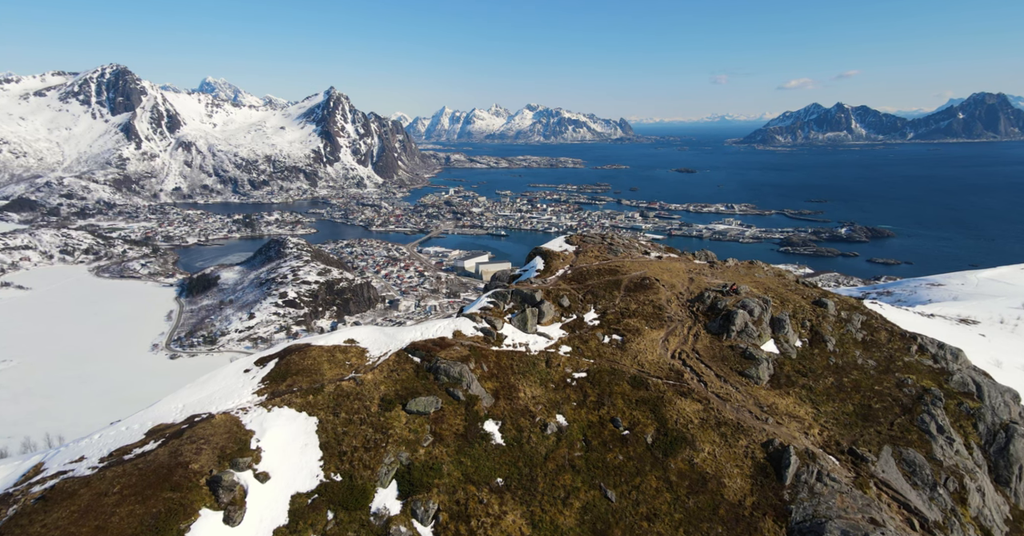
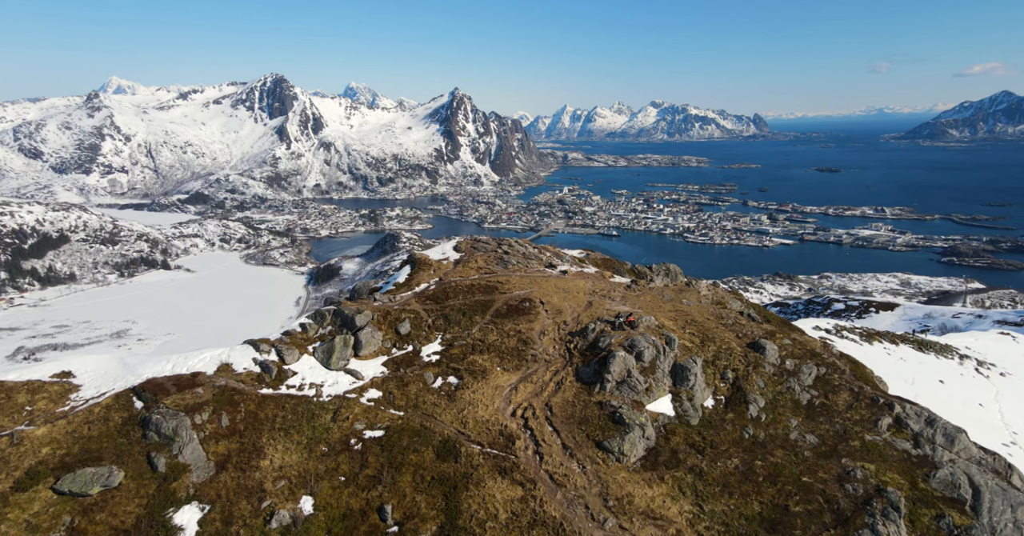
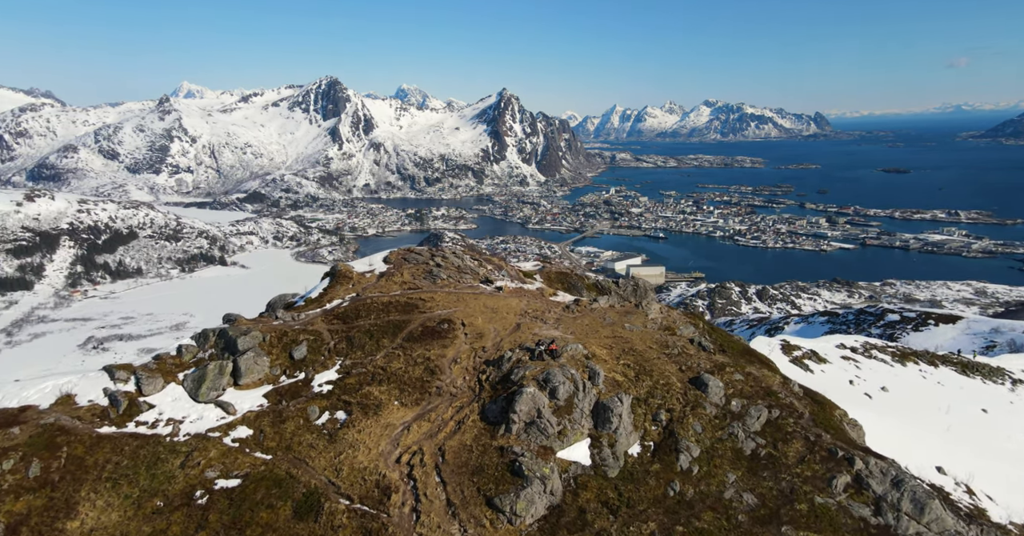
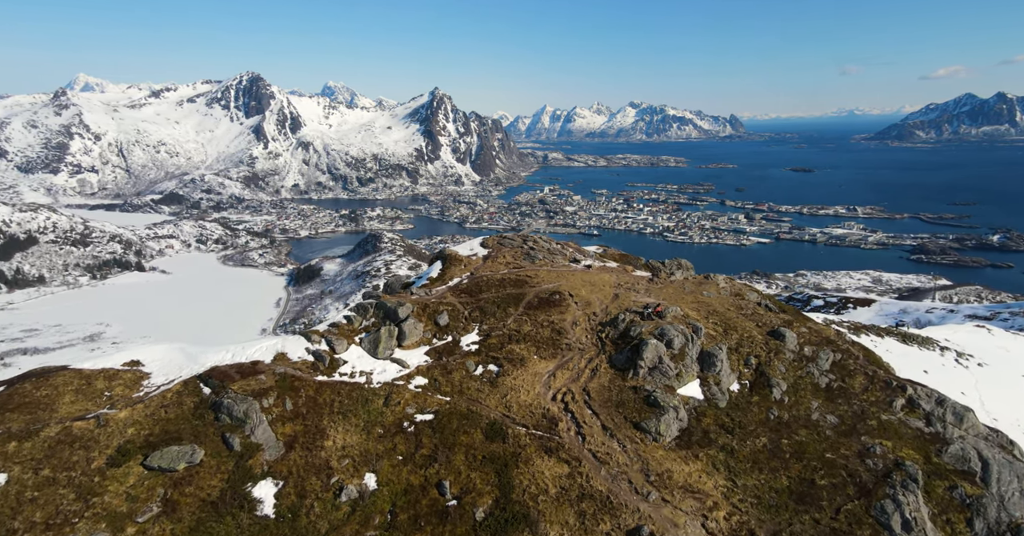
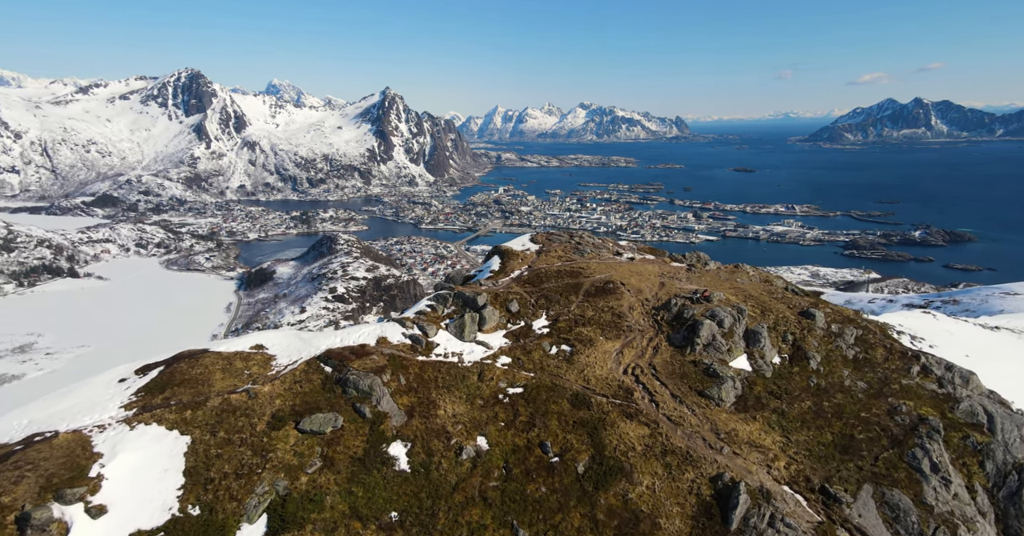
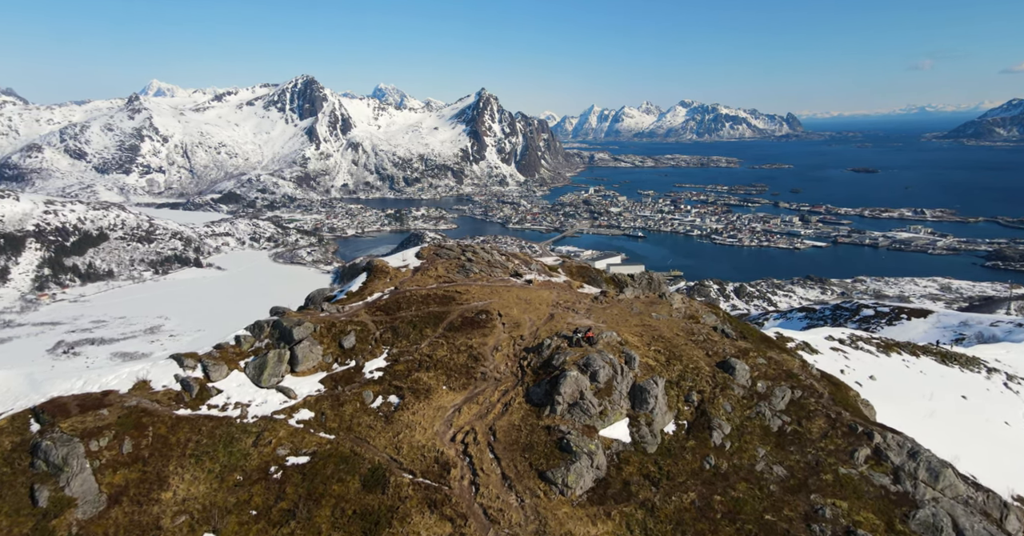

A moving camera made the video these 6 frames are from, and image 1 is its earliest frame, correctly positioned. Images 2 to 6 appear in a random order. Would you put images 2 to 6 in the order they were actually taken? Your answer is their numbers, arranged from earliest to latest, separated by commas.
5, 4, 2, 6, 3
